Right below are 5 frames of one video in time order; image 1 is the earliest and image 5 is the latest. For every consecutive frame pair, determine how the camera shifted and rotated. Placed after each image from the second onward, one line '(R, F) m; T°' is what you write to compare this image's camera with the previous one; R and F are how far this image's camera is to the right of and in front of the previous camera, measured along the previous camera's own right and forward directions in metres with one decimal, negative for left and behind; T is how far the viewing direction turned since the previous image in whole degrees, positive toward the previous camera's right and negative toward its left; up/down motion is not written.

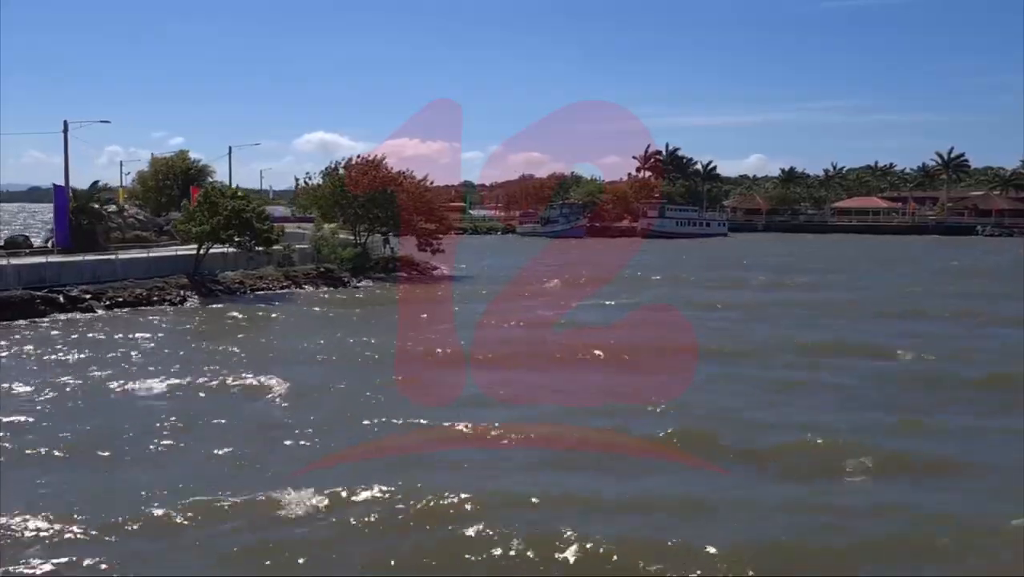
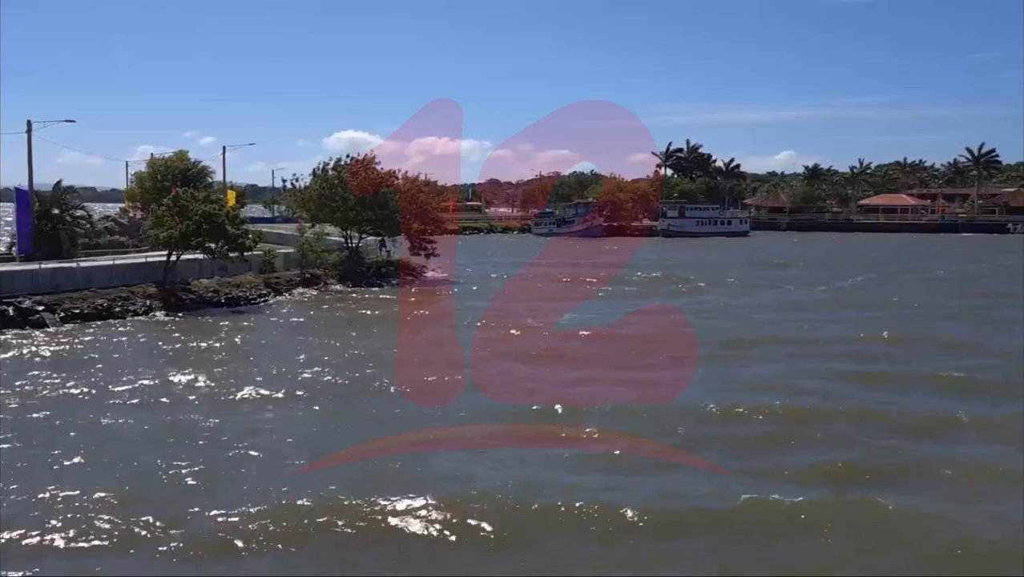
(+1.1, +1.9) m; -2°
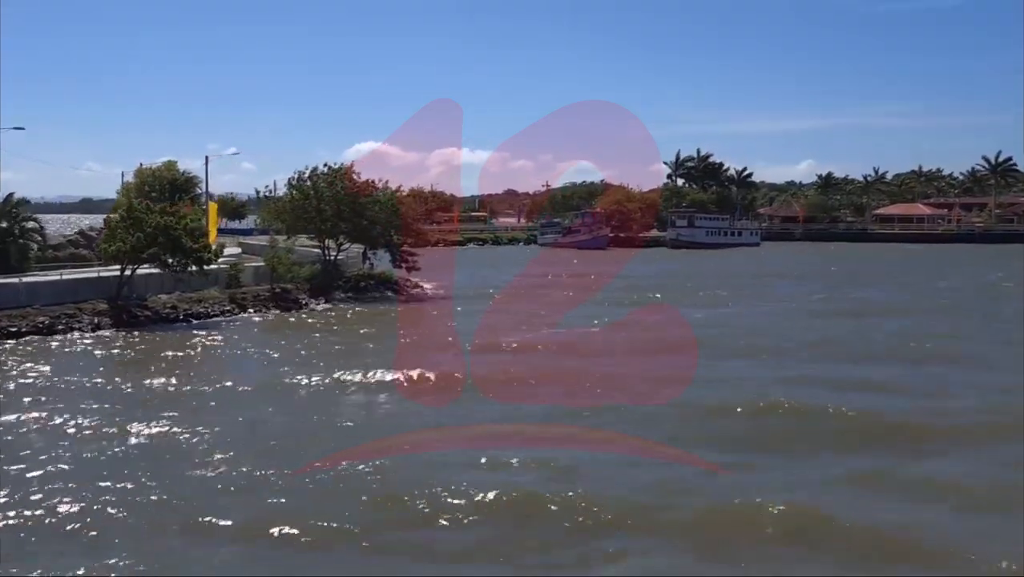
(+1.3, +1.6) m; -1°
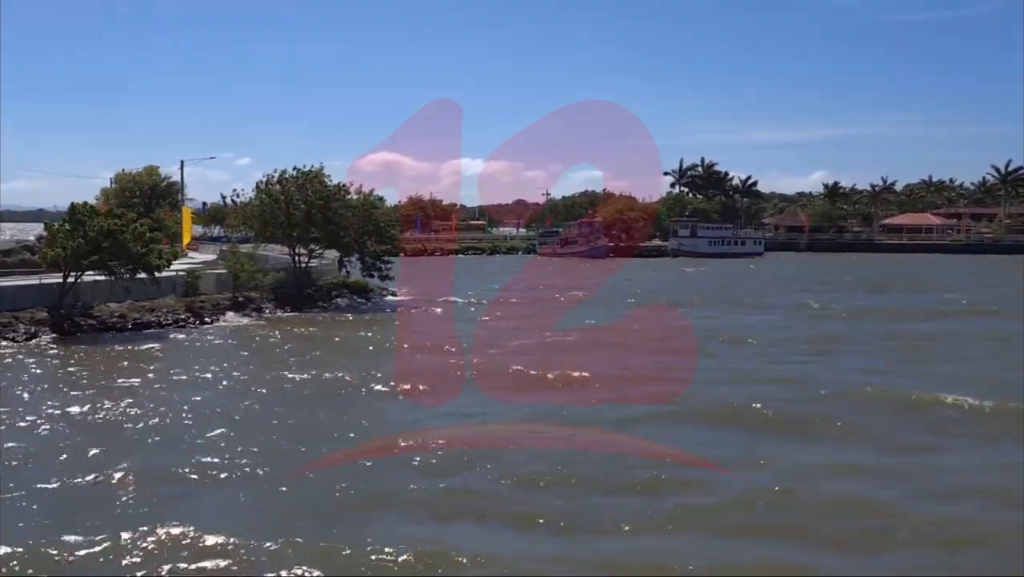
(+1.2, +1.6) m; -1°
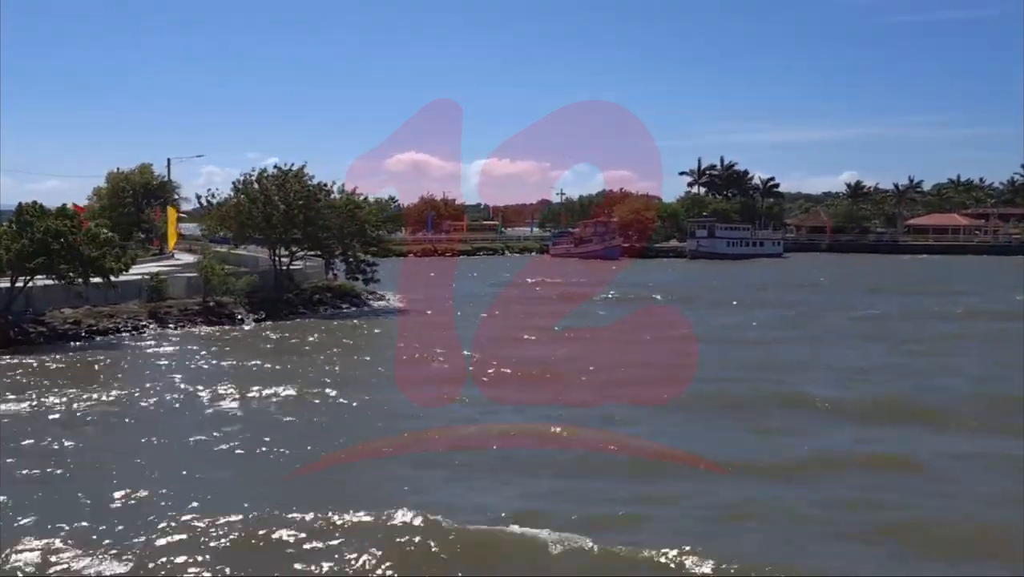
(+1.2, +1.8) m; -2°
